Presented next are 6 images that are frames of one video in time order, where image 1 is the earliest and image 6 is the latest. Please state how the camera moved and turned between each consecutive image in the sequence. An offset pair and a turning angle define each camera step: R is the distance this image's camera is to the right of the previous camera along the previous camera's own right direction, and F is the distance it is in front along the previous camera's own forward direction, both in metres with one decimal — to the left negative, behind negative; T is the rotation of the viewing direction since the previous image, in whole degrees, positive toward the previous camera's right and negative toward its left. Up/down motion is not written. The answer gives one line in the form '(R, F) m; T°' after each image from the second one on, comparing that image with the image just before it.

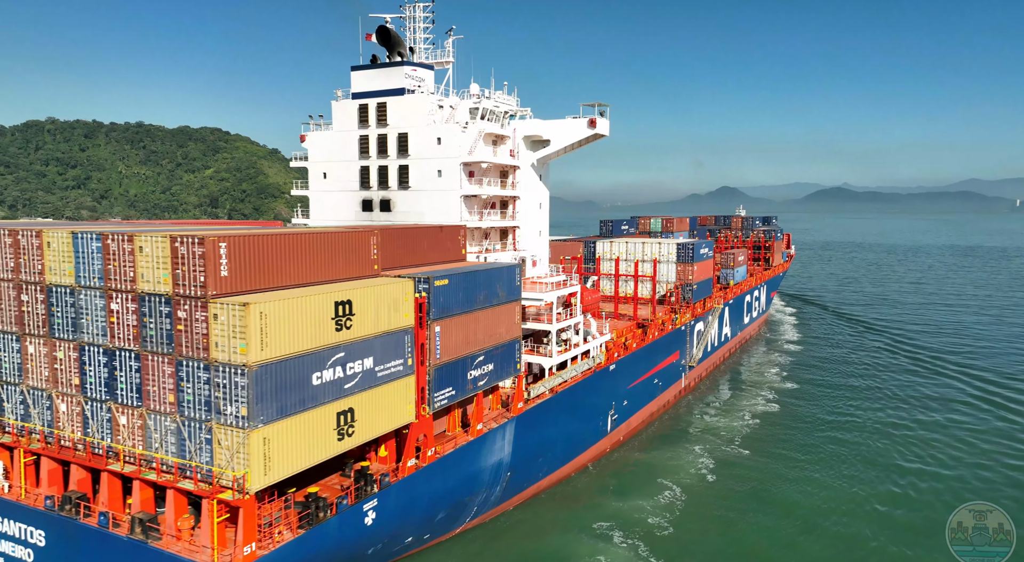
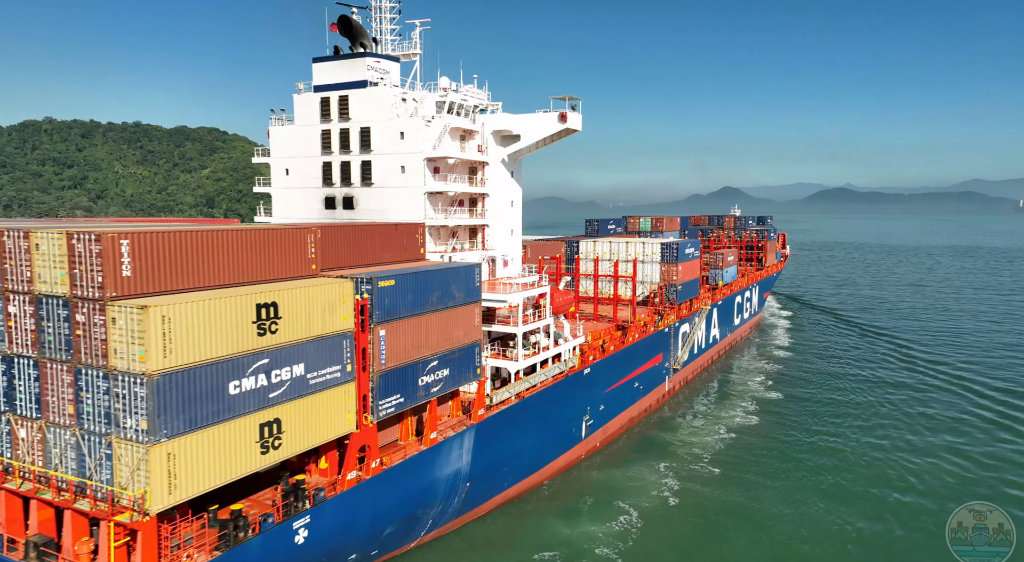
(+1.2, +1.0) m; 0°
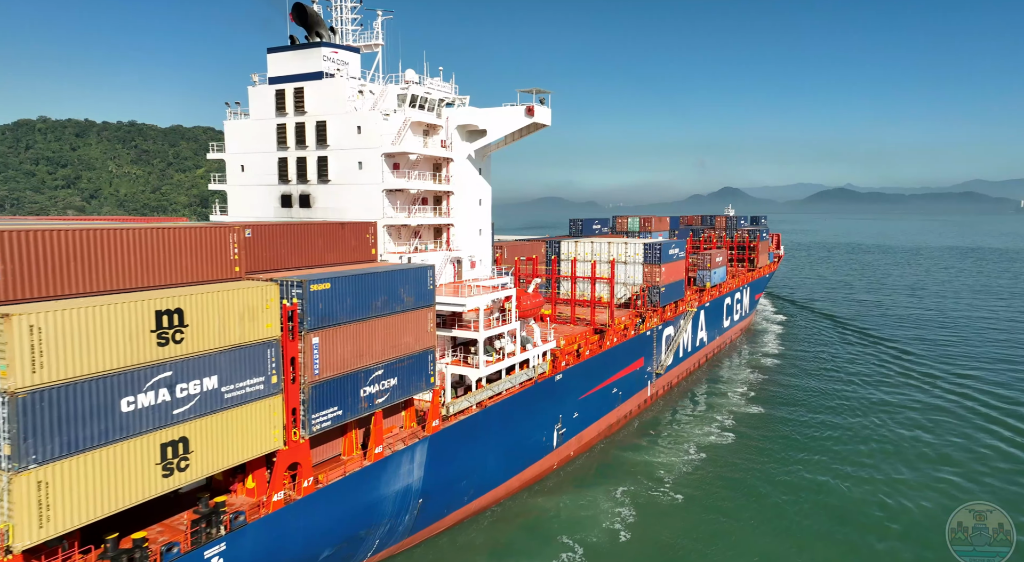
(+1.2, +1.3) m; 0°
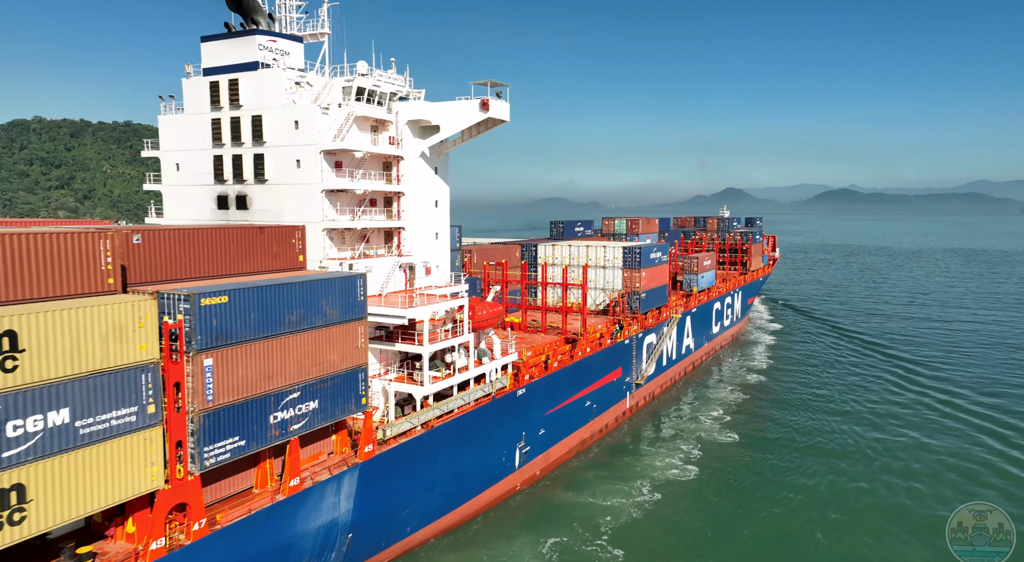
(+1.5, +1.9) m; 0°
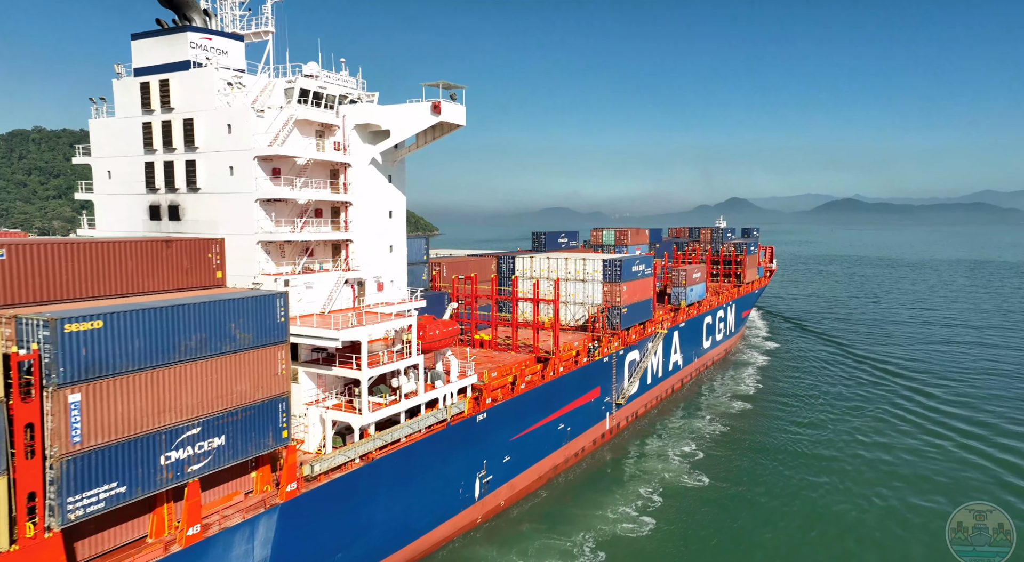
(+1.4, +1.7) m; 0°
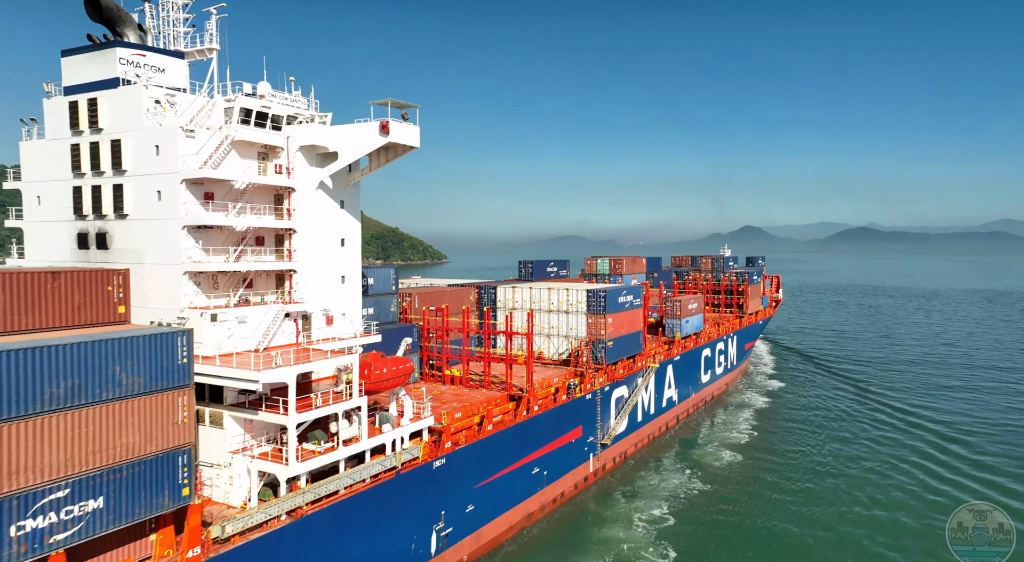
(+1.5, +1.8) m; -1°
